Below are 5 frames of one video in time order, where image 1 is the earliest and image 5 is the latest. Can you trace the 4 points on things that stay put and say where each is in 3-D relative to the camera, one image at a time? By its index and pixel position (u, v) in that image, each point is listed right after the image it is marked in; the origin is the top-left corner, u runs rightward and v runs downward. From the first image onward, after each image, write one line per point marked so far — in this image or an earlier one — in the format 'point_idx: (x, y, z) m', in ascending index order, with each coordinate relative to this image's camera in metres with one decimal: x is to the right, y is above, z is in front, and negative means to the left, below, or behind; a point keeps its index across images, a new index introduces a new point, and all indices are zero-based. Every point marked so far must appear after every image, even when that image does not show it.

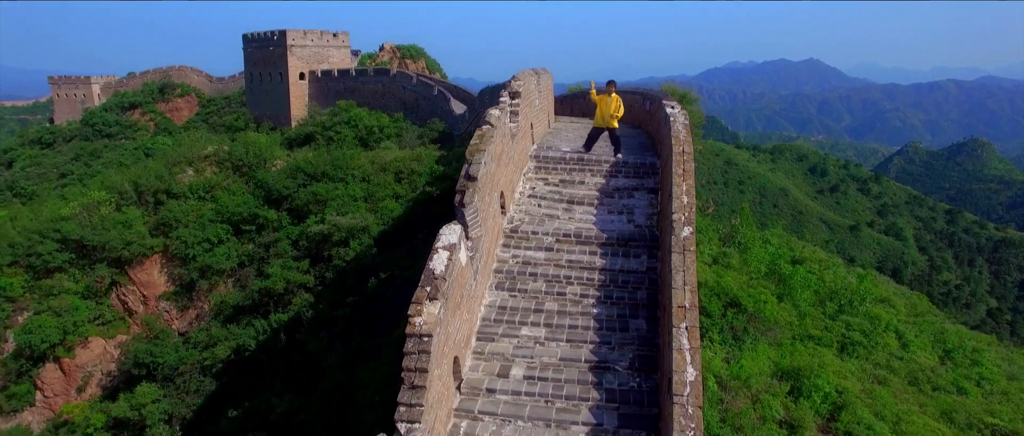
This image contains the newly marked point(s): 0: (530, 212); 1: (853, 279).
0: (+0.1, +0.1, +4.5) m
1: (+5.3, -0.9, +8.6) m
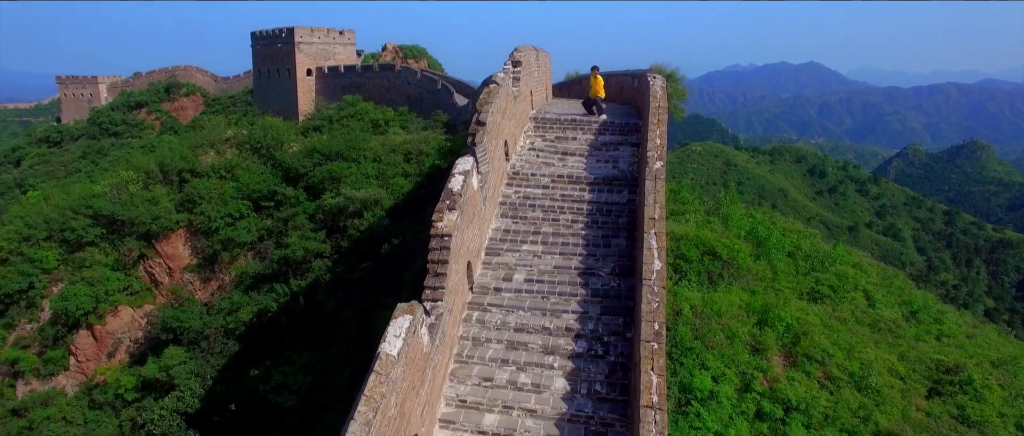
0: (+0.2, +0.5, +5.3) m
1: (+5.3, -0.5, +9.3) m
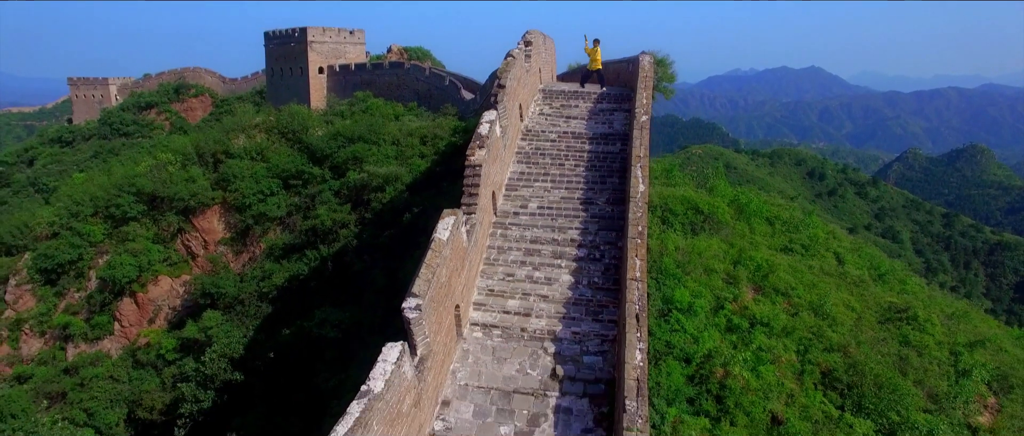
0: (+0.3, +1.1, +6.3) m
1: (+5.4, 0.0, +10.3) m
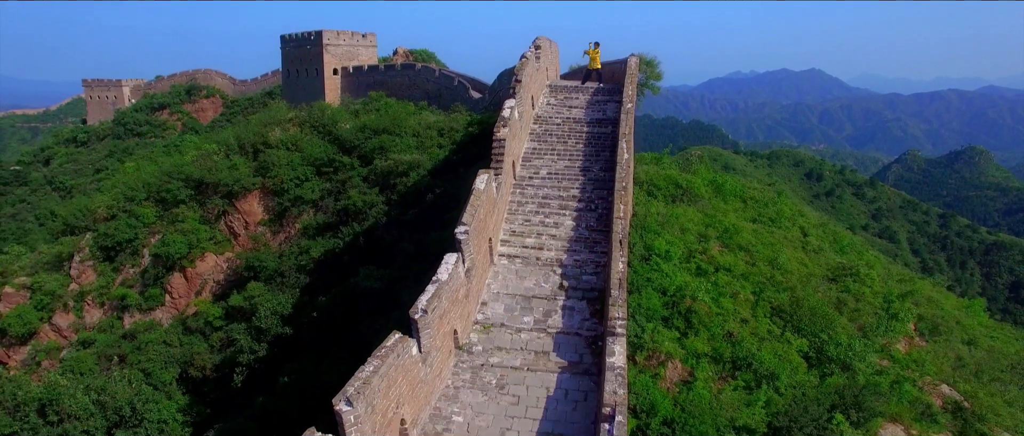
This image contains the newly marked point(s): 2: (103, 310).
0: (+0.5, +1.5, +7.8) m
1: (+5.6, +0.4, +11.8) m
2: (-9.7, -2.2, +13.3) m
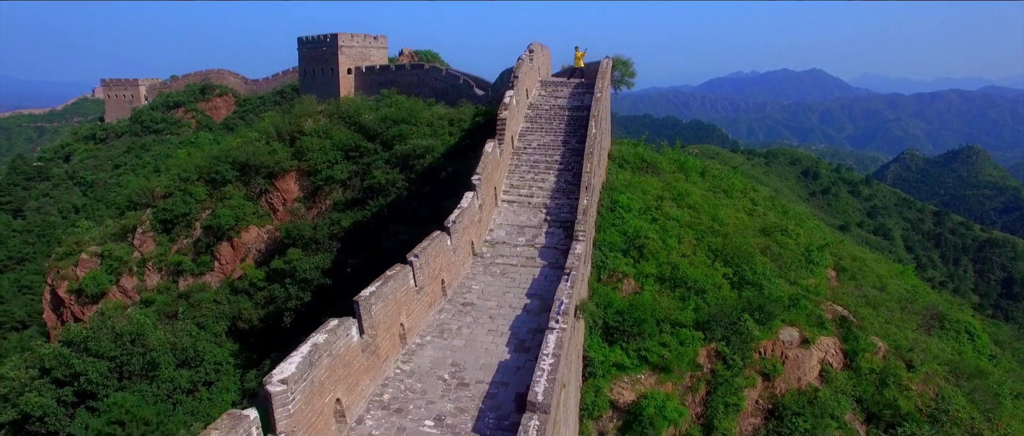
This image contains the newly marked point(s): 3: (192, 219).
0: (+0.5, +2.1, +10.0) m
1: (+5.6, +1.0, +14.0) m
2: (-9.7, -1.6, +15.6) m
3: (-9.0, 0.0, +15.8) m
